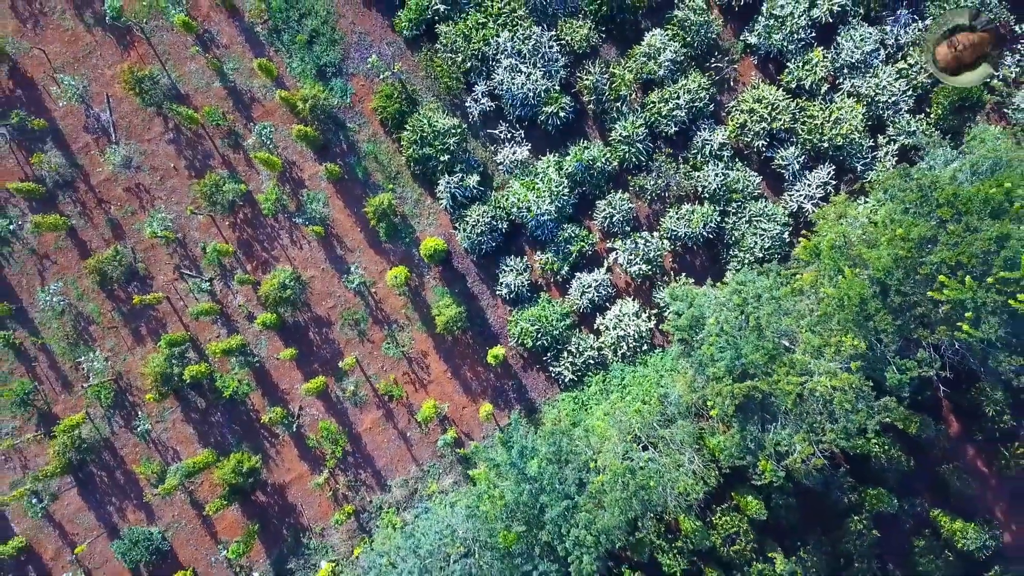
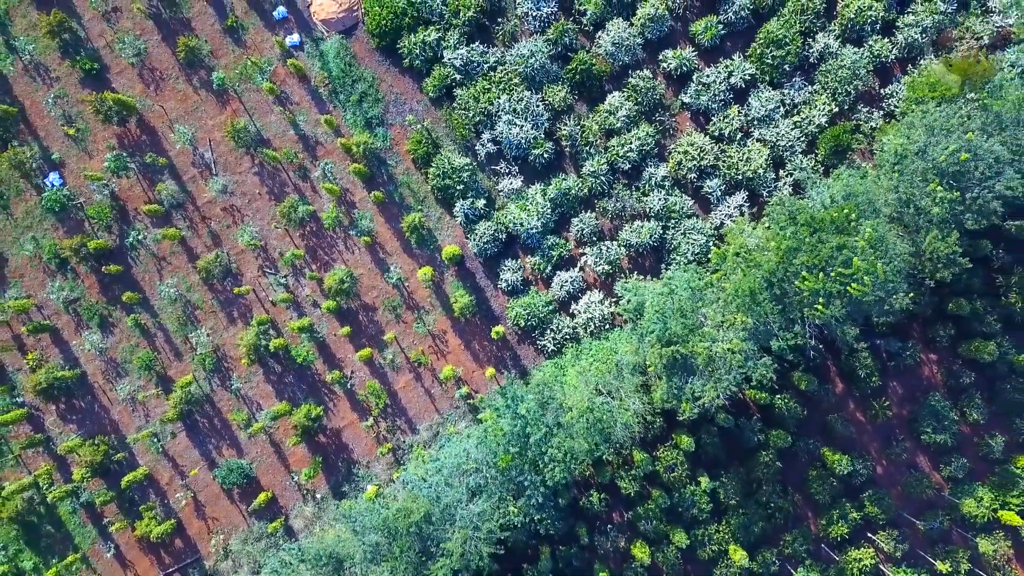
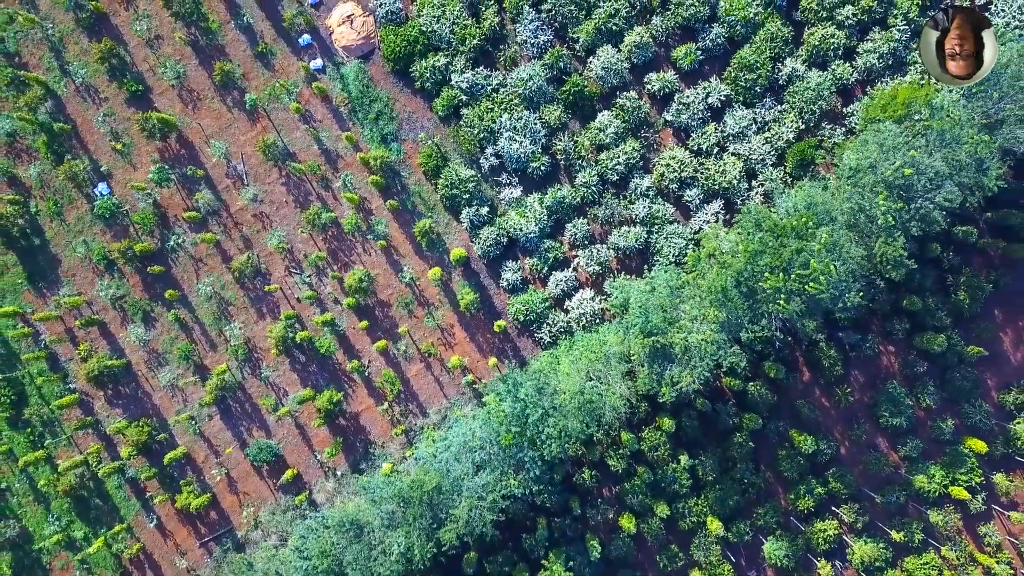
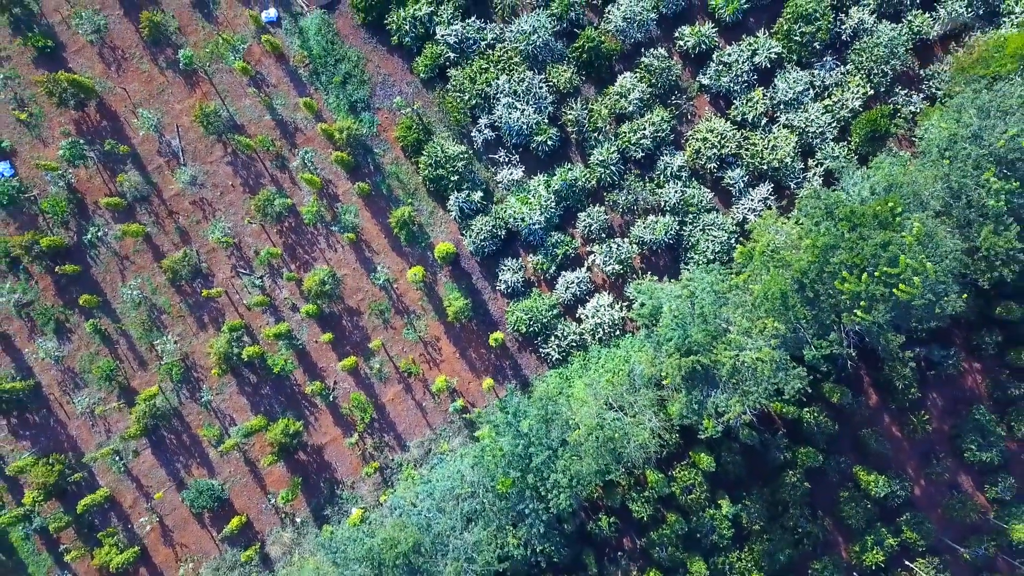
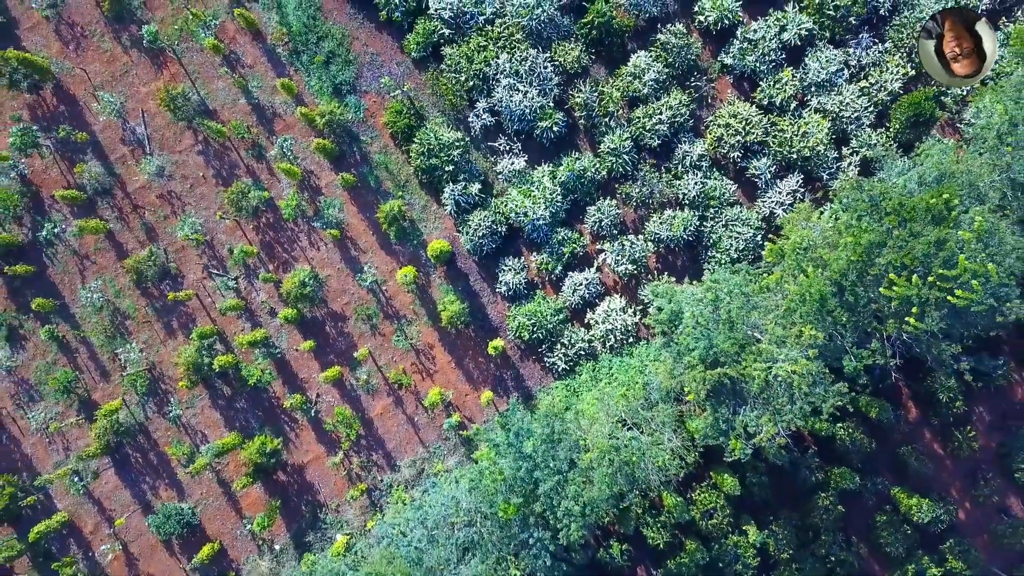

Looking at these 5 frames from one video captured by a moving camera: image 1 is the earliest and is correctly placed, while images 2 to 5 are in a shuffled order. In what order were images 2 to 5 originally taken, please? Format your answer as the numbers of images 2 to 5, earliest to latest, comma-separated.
5, 4, 2, 3
